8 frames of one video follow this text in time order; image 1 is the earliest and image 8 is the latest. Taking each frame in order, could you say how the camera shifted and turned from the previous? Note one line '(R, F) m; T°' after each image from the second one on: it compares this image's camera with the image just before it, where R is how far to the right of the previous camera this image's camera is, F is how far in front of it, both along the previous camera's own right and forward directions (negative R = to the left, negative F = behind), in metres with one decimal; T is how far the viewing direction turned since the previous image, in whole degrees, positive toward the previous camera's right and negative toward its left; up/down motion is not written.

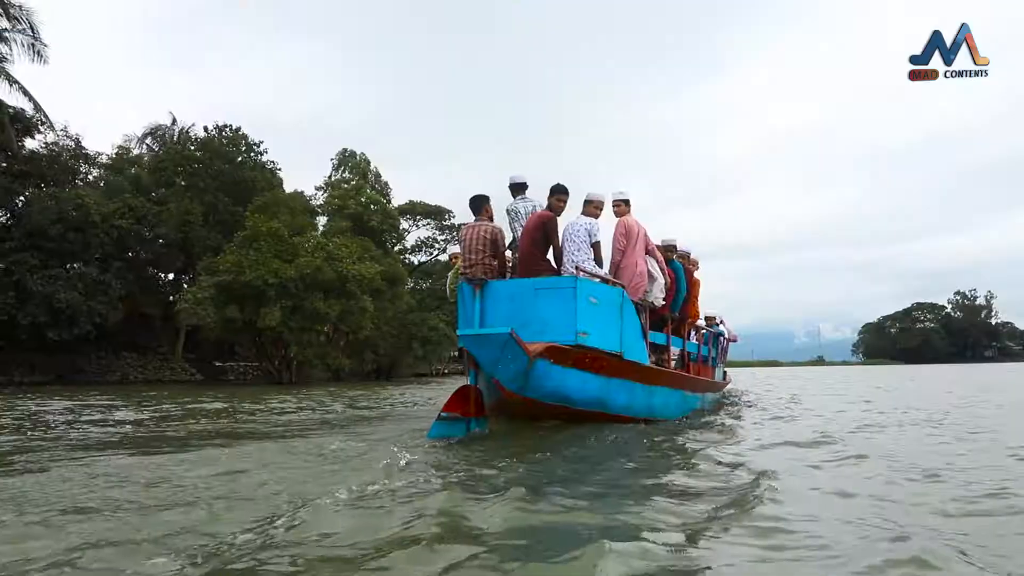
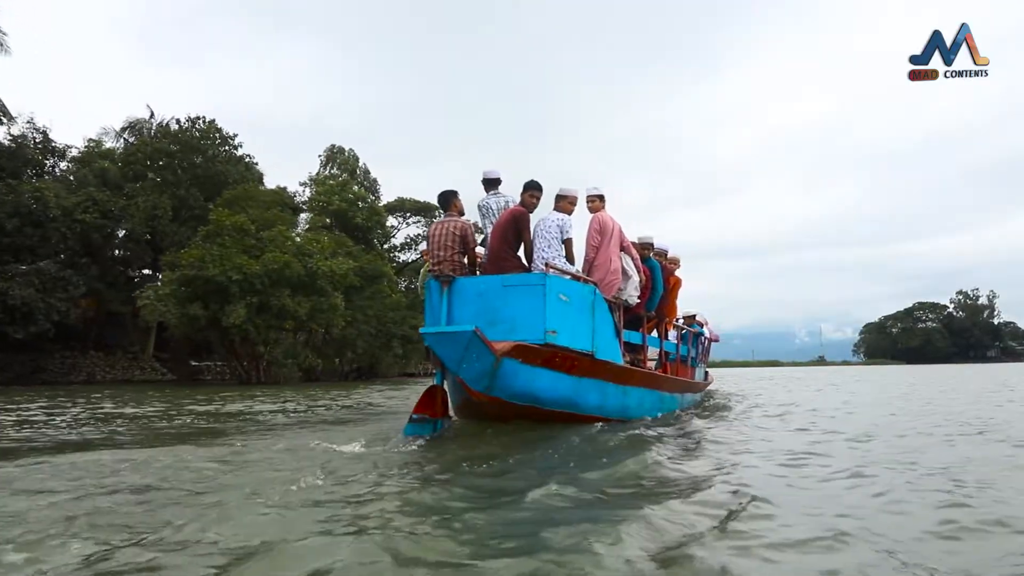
(+0.3, +0.3) m; 0°
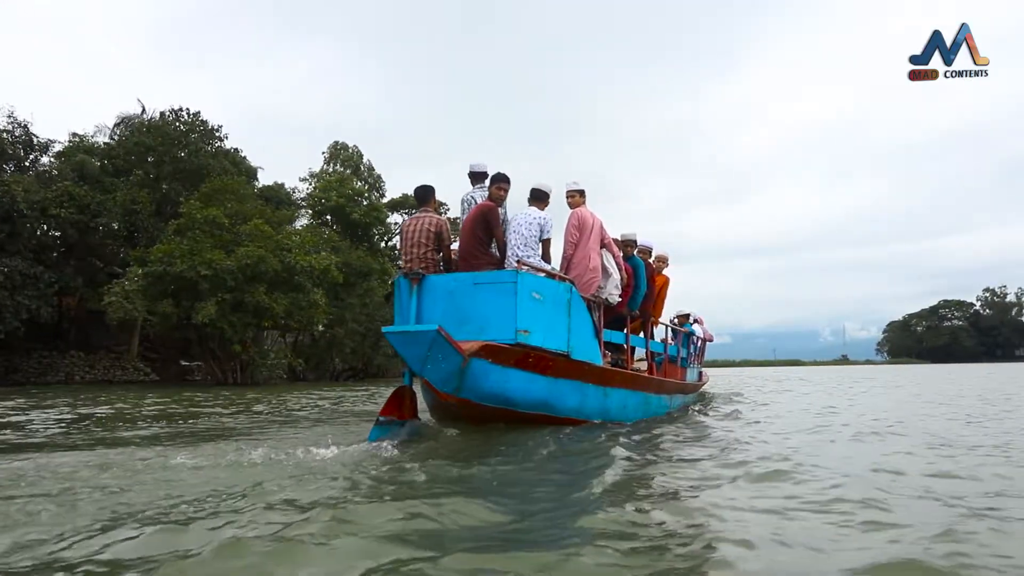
(+0.2, +0.2) m; 0°
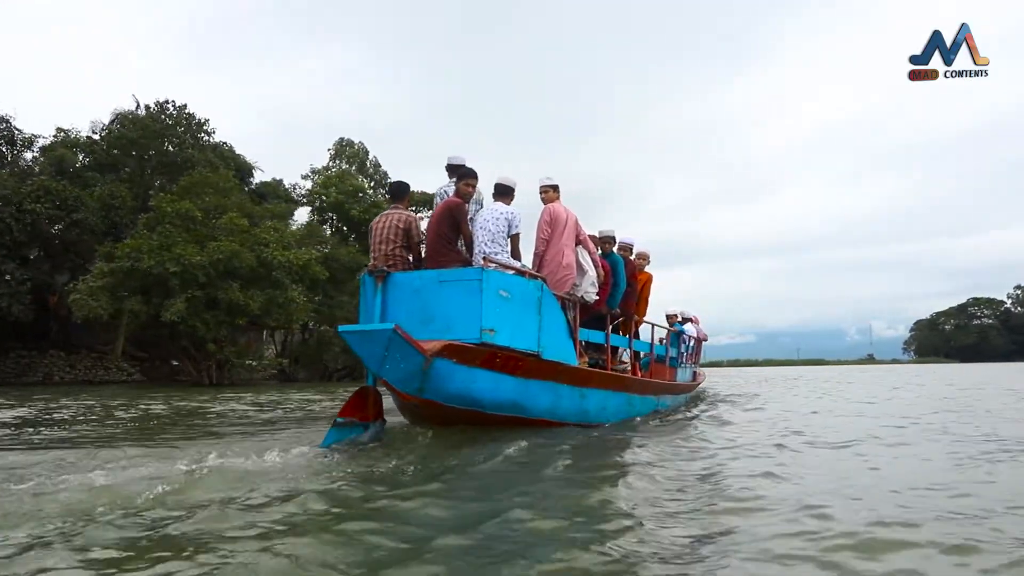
(+0.3, +0.2) m; 0°
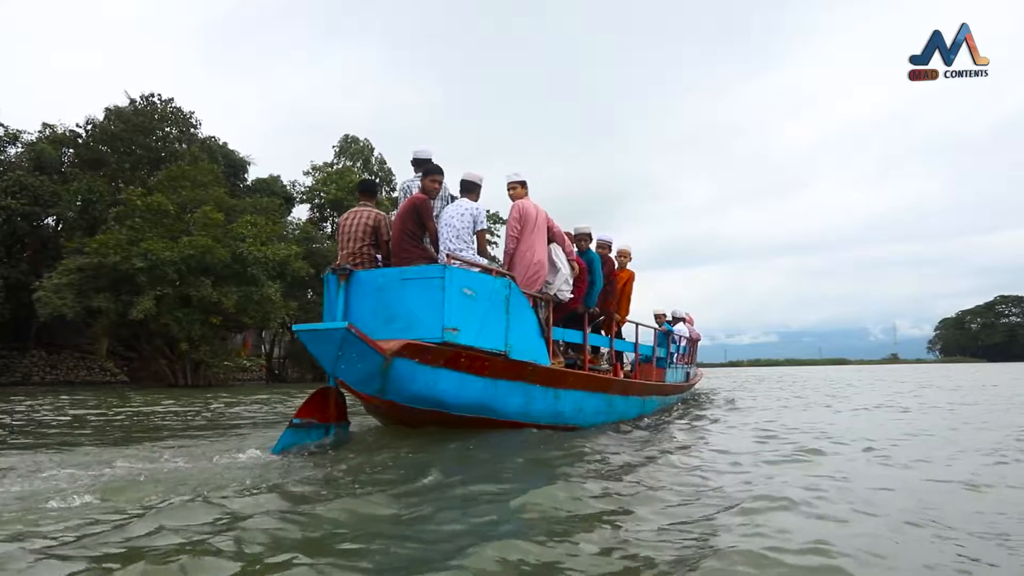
(+0.3, +0.2) m; 0°
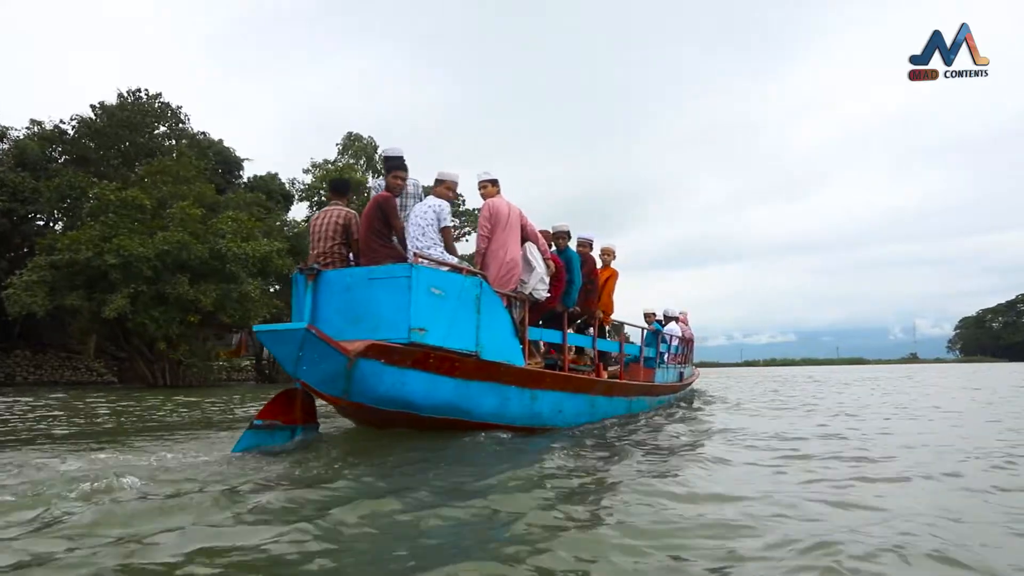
(+0.2, +0.1) m; 0°
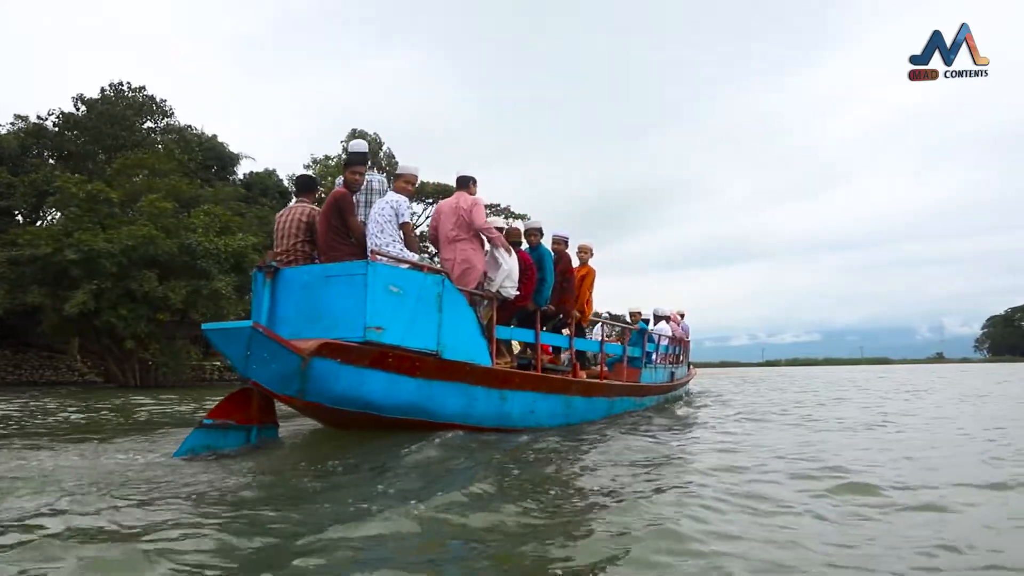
(+0.3, +0.1) m; 0°
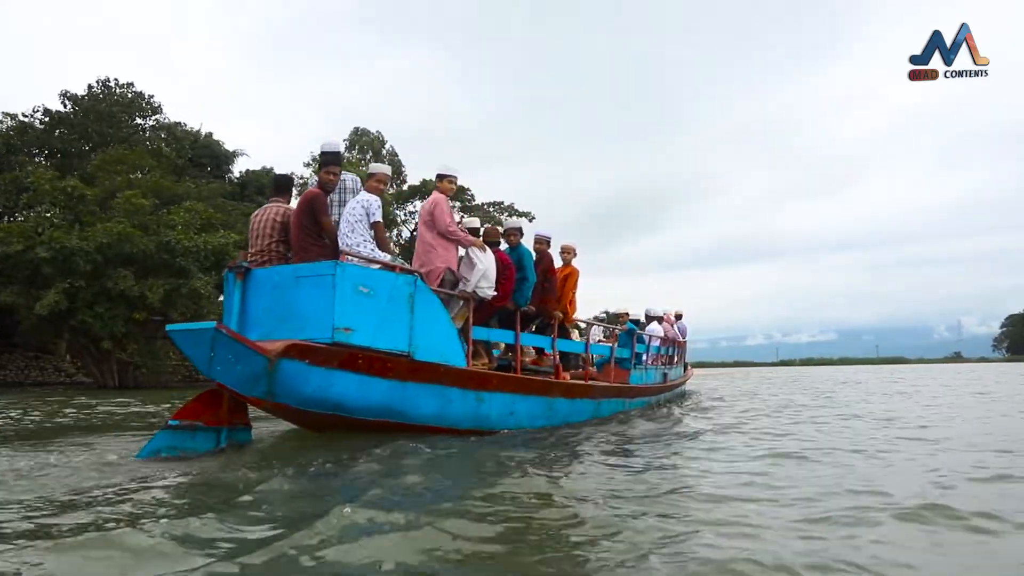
(+0.2, 0.0) m; 0°
